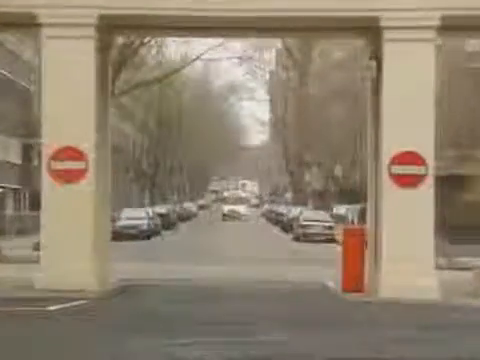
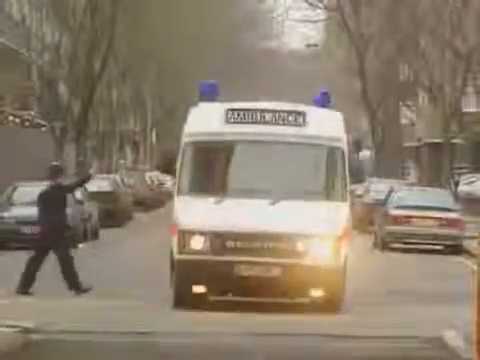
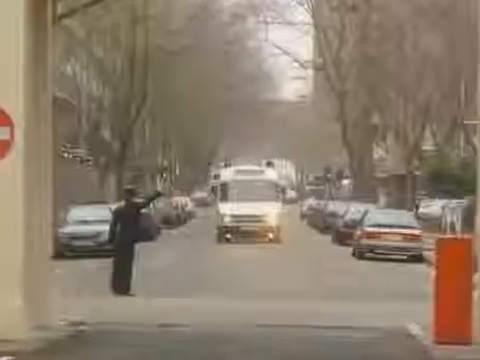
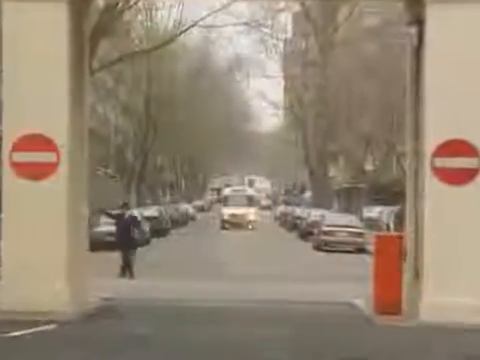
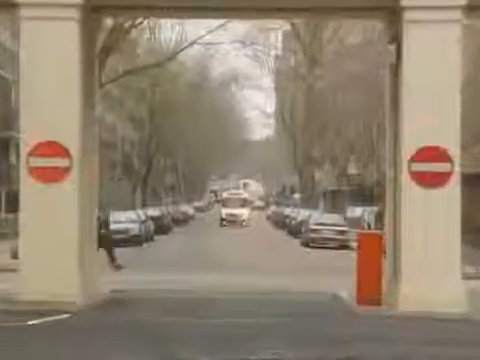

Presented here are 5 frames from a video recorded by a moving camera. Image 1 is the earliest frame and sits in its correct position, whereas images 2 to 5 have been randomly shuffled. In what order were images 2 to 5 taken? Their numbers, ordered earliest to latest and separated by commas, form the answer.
5, 4, 3, 2
